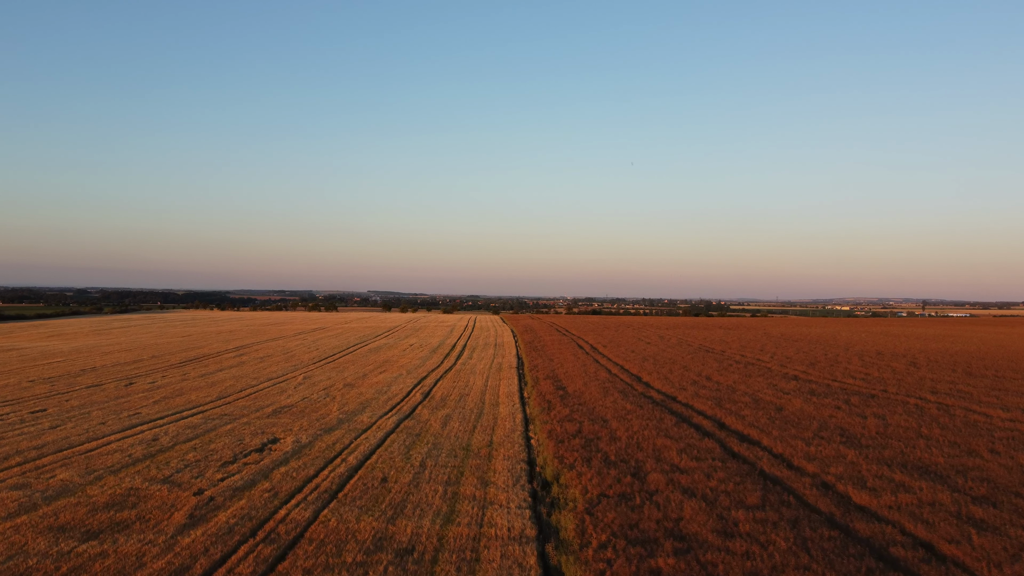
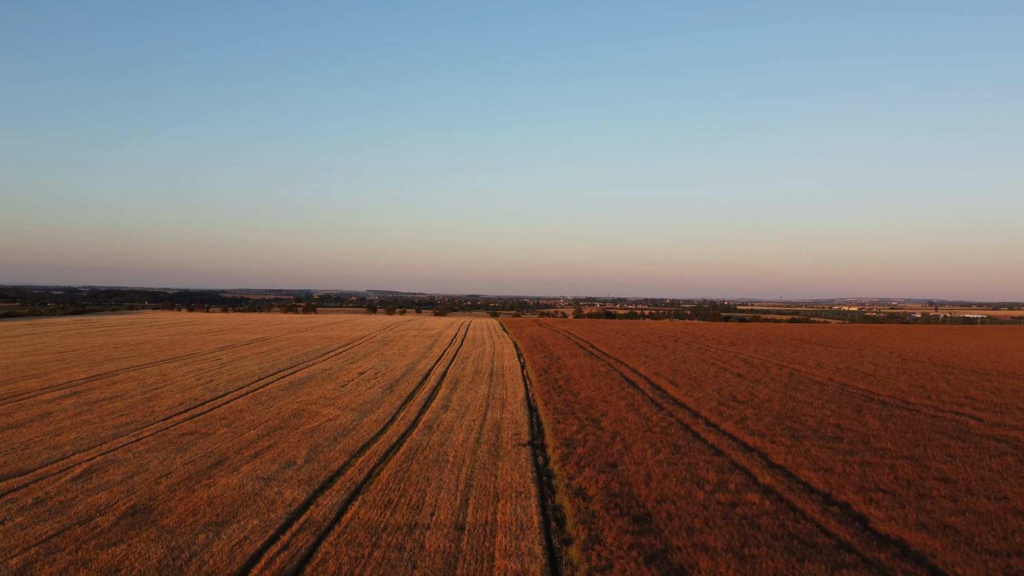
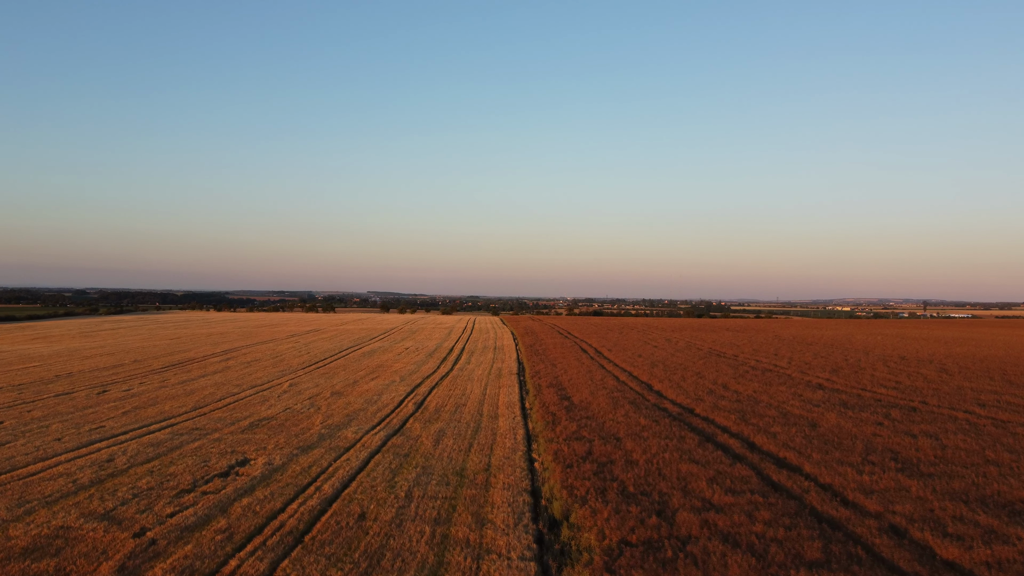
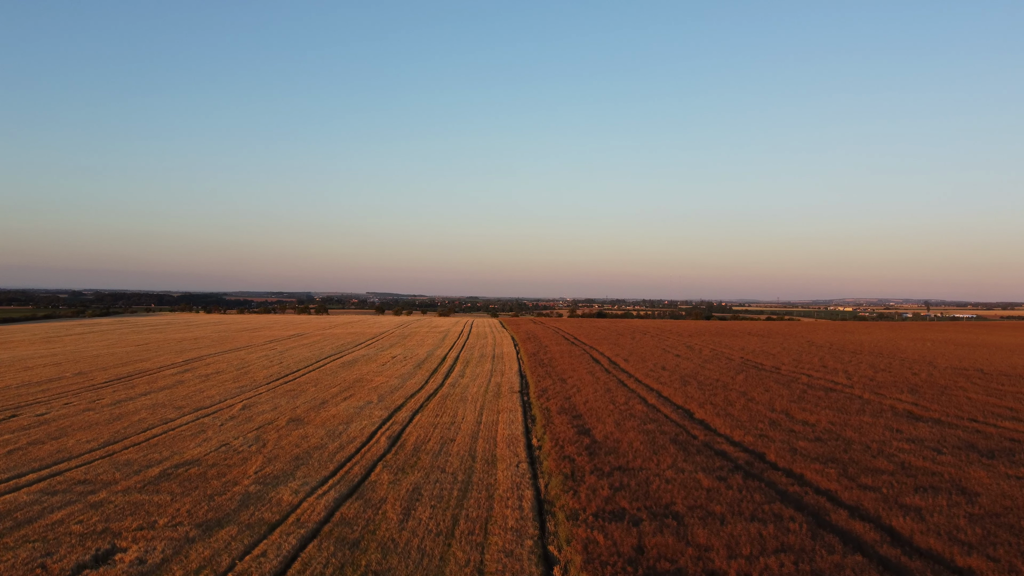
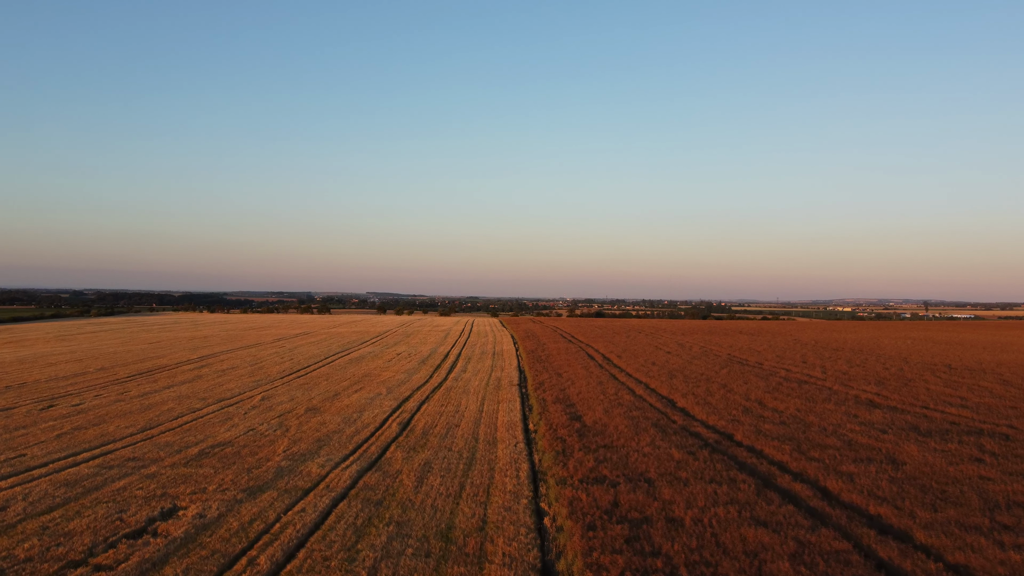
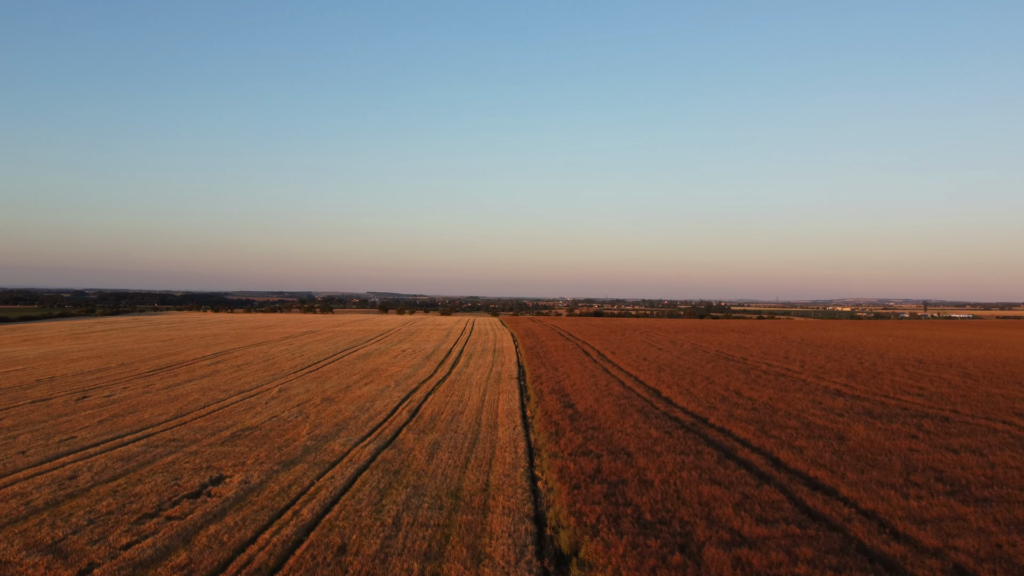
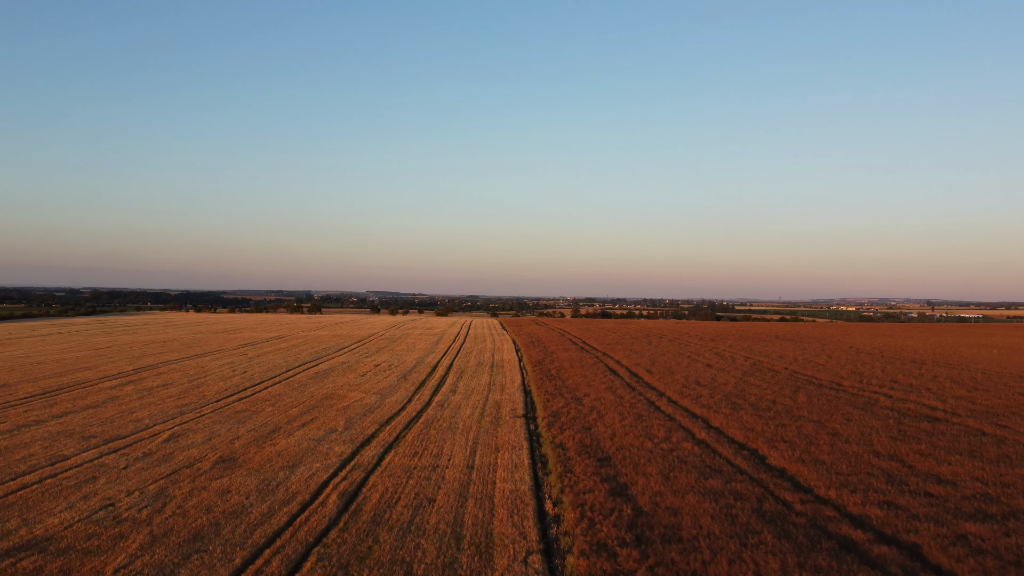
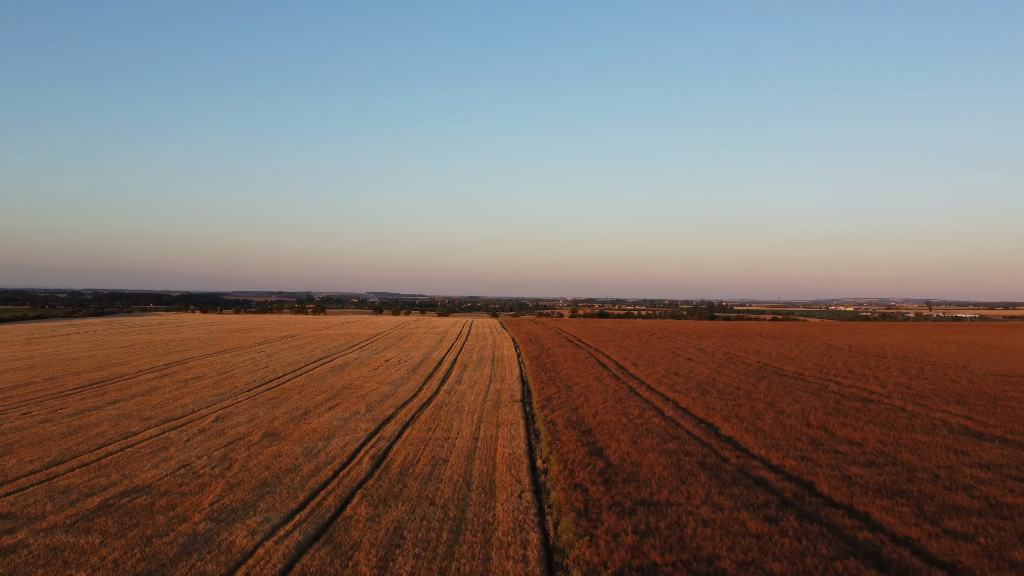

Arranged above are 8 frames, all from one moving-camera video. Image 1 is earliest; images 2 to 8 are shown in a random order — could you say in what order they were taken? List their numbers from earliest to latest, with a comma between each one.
3, 6, 5, 4, 8, 7, 2
